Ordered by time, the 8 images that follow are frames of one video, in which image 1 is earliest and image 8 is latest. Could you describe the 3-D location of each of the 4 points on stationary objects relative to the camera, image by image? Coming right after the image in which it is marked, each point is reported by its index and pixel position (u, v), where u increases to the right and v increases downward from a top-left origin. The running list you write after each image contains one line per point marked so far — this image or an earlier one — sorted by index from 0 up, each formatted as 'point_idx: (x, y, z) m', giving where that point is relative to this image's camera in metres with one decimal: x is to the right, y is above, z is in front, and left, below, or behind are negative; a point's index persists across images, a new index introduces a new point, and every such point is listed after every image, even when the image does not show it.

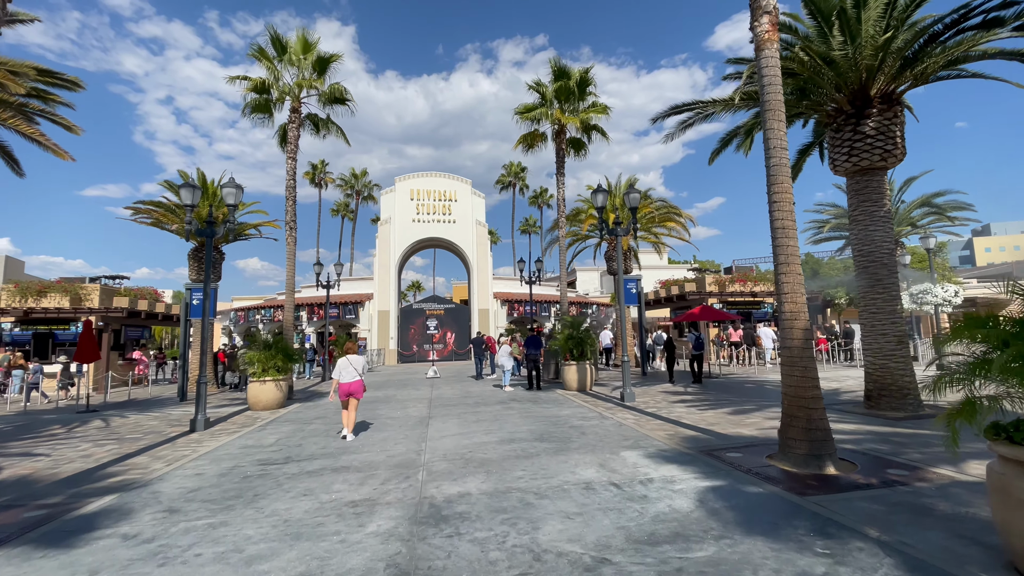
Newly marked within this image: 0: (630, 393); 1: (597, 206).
0: (+3.0, -2.7, +11.9) m
1: (+2.2, +2.2, +12.4) m
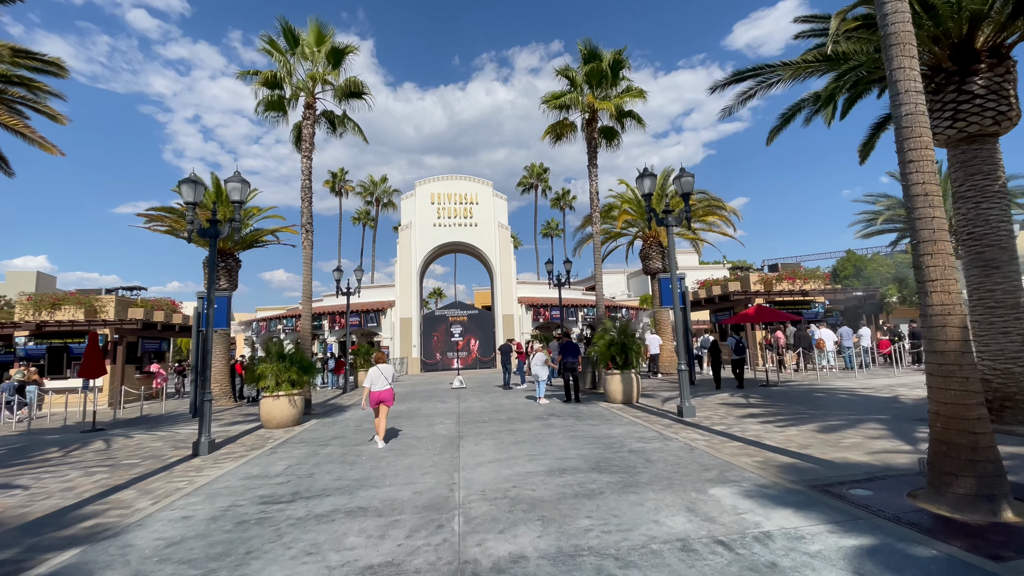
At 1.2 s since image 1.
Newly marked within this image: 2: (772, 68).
0: (+3.9, -2.6, +10.3) m
1: (+3.0, +2.2, +10.9) m
2: (+5.4, +4.6, +9.7) m
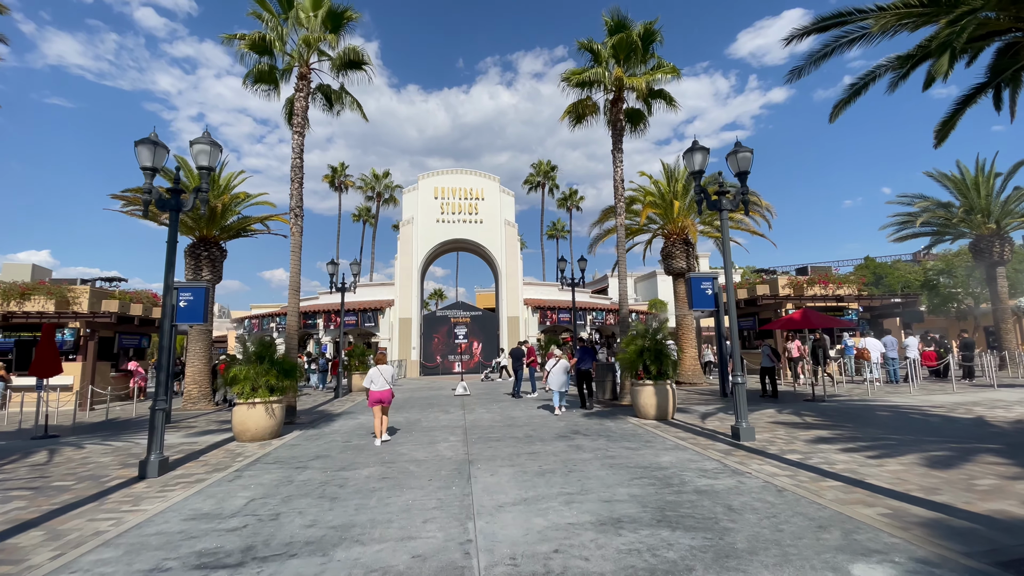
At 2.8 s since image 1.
0: (+4.2, -2.6, +8.5) m
1: (+3.5, +2.3, +9.1) m
2: (+5.9, +4.6, +8.0) m
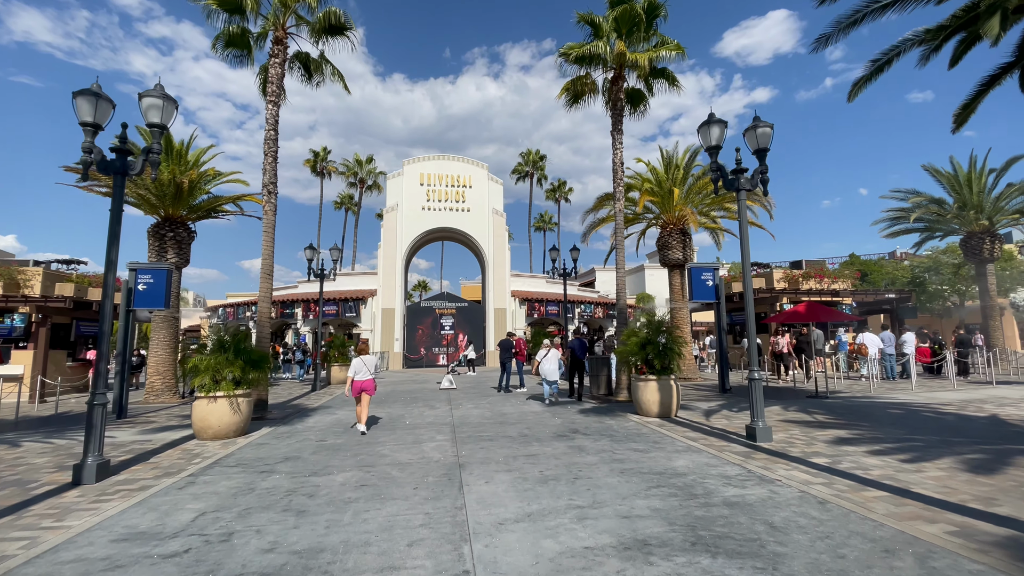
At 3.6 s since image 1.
0: (+4.2, -2.3, +7.8) m
1: (+3.5, +2.5, +8.3) m
2: (+5.9, +4.8, +7.2) m
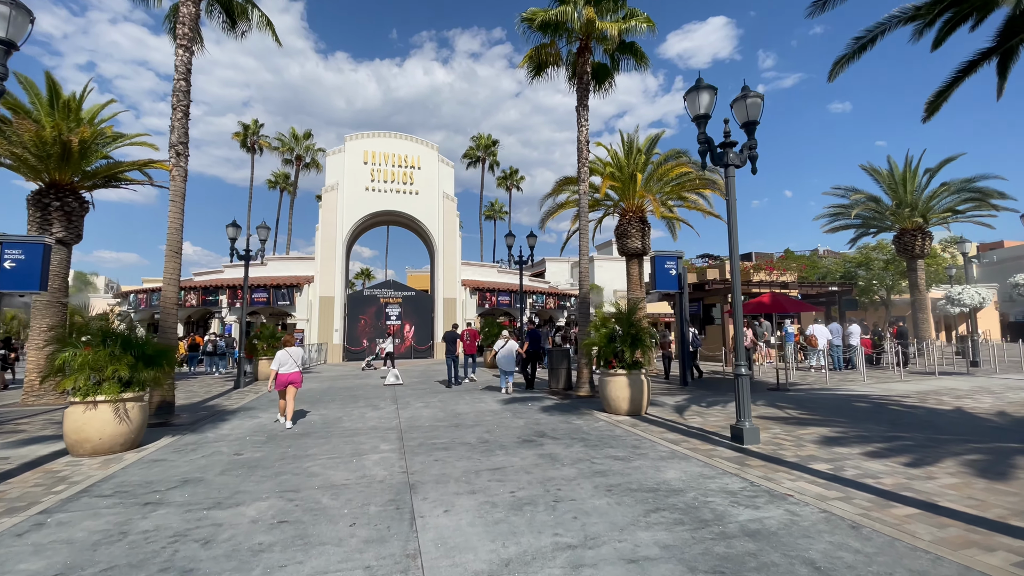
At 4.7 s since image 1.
0: (+3.6, -2.1, +7.0) m
1: (+2.9, +2.7, +7.4) m
2: (+5.5, +5.0, +6.6) m
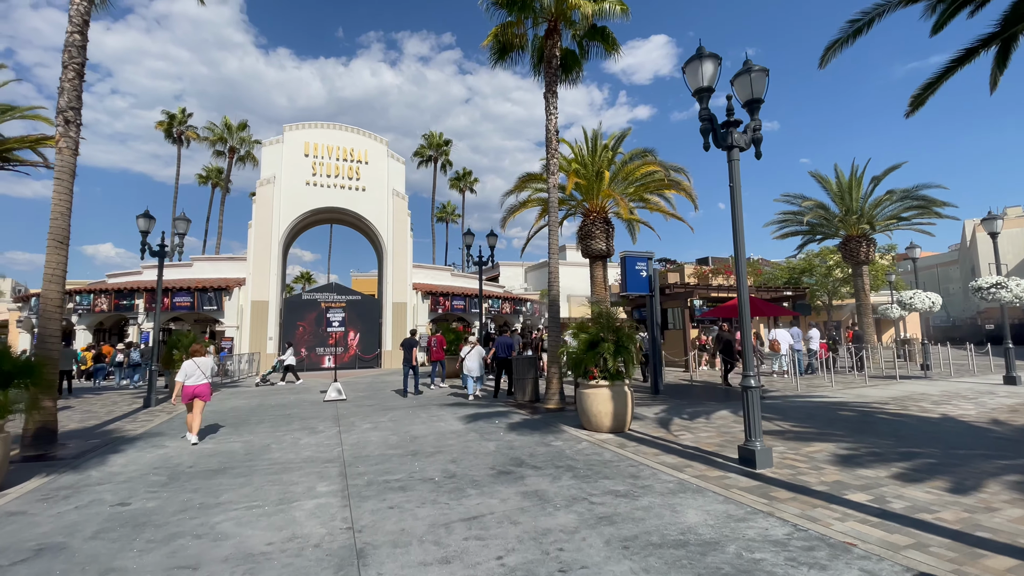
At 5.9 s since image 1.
0: (+3.3, -2.1, +6.1) m
1: (+2.6, +2.8, +6.4) m
2: (+5.2, +5.0, +5.9) m
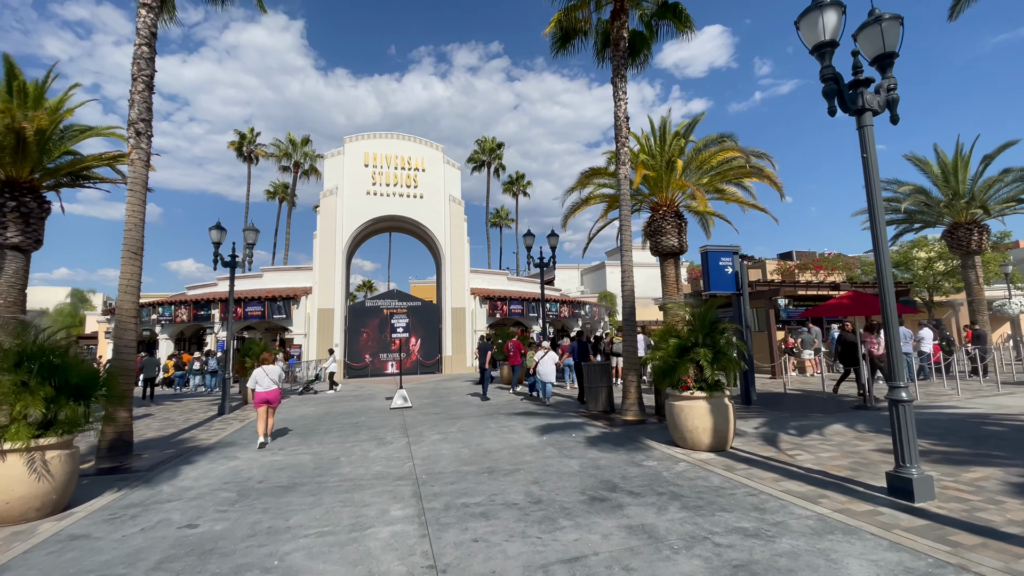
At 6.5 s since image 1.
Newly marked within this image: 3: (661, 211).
0: (+4.3, -2.0, +4.9) m
1: (+3.5, +2.8, +5.4) m
2: (+6.1, +5.1, +4.6) m
3: (+5.0, +2.5, +15.5) m
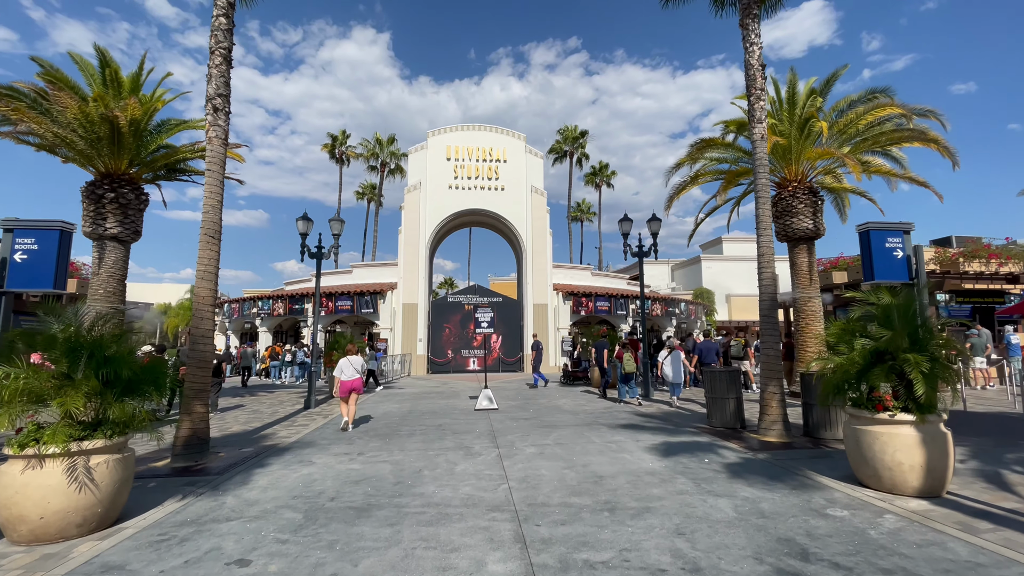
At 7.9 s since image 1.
0: (+5.3, -1.8, +2.7) m
1: (+4.6, +3.0, +3.2) m
2: (+7.0, +5.3, +2.0) m
3: (+7.7, +2.8, +12.9) m
